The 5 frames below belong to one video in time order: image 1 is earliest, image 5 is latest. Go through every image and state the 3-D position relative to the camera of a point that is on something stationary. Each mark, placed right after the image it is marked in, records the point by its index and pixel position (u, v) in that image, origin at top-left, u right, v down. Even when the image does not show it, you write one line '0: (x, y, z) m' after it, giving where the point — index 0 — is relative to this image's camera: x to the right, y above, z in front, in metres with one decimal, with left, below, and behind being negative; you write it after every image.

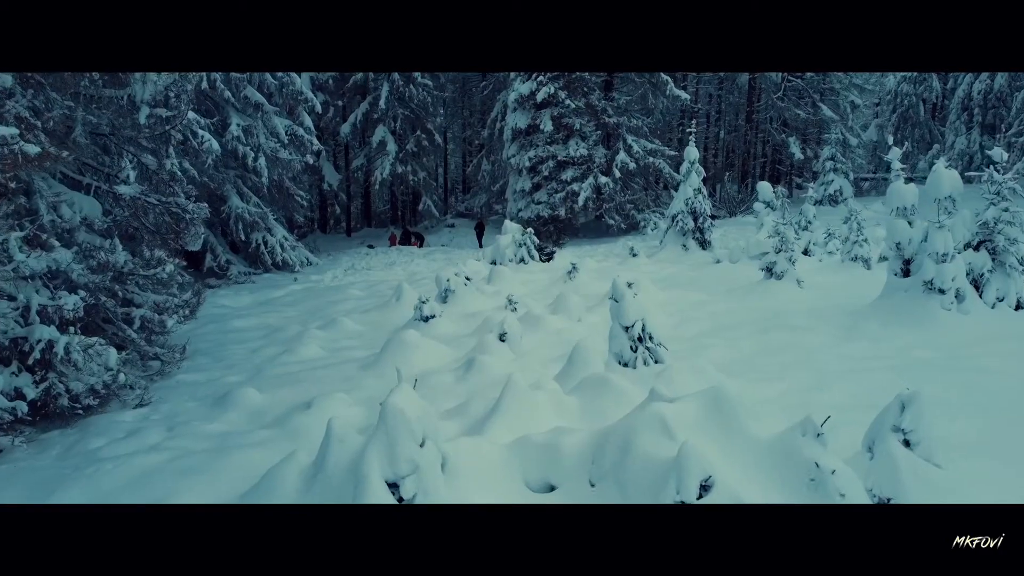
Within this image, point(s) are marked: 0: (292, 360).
0: (-2.1, -0.7, +7.3) m
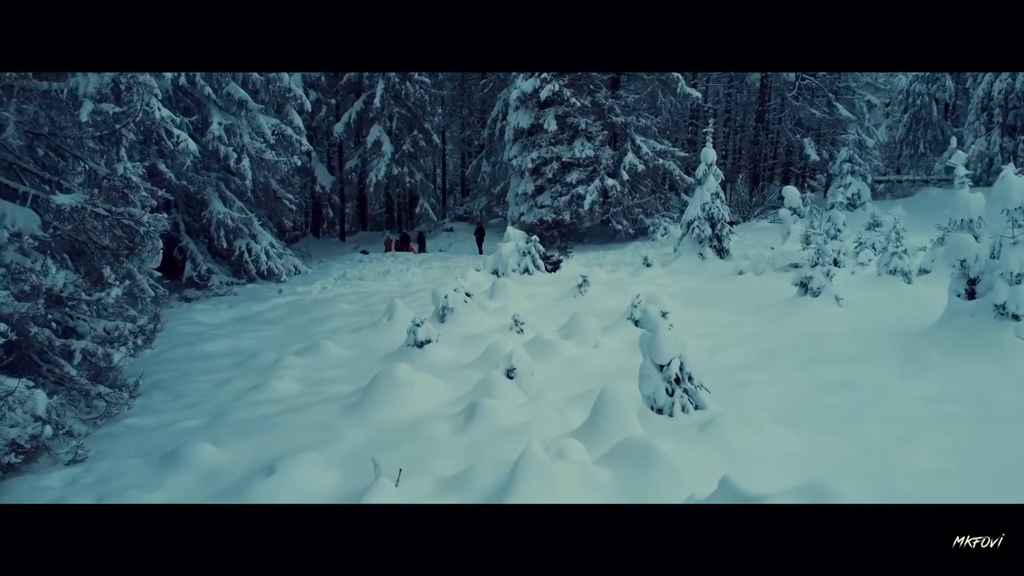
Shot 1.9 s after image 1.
0: (-2.0, -0.9, +6.2) m
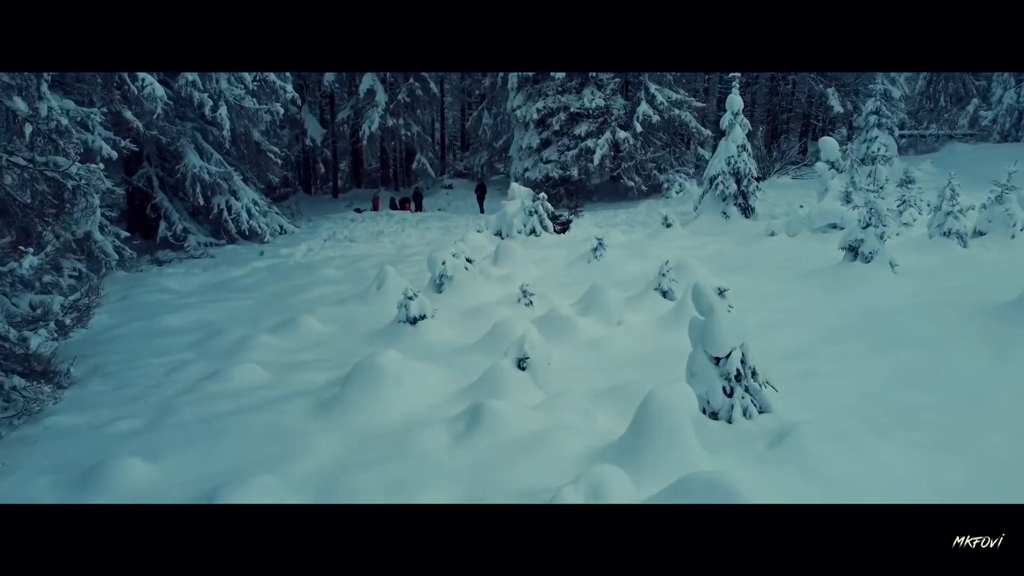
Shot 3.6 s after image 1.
0: (-1.9, -0.7, +5.1) m
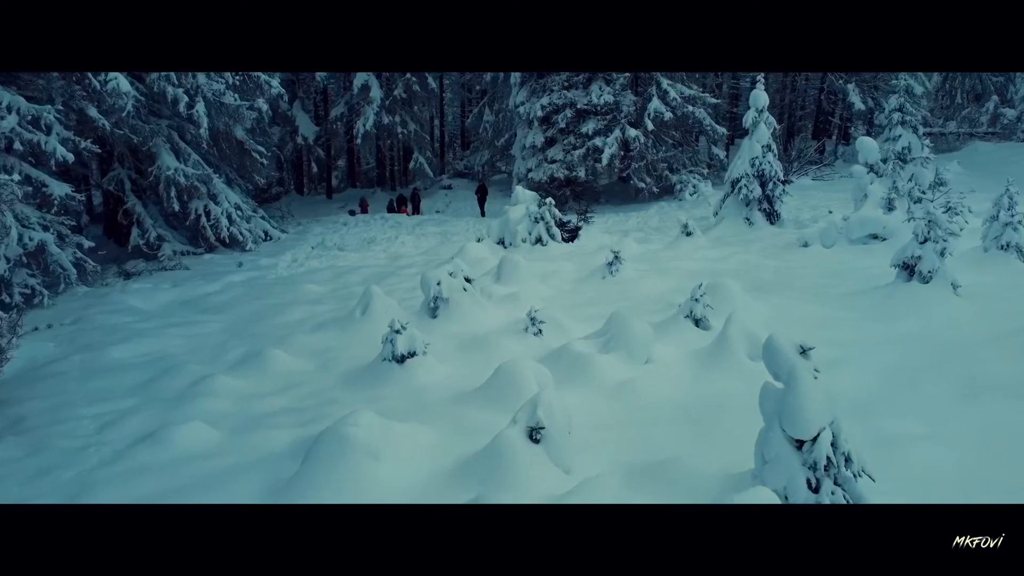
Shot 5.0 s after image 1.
0: (-1.9, -0.9, +4.1) m
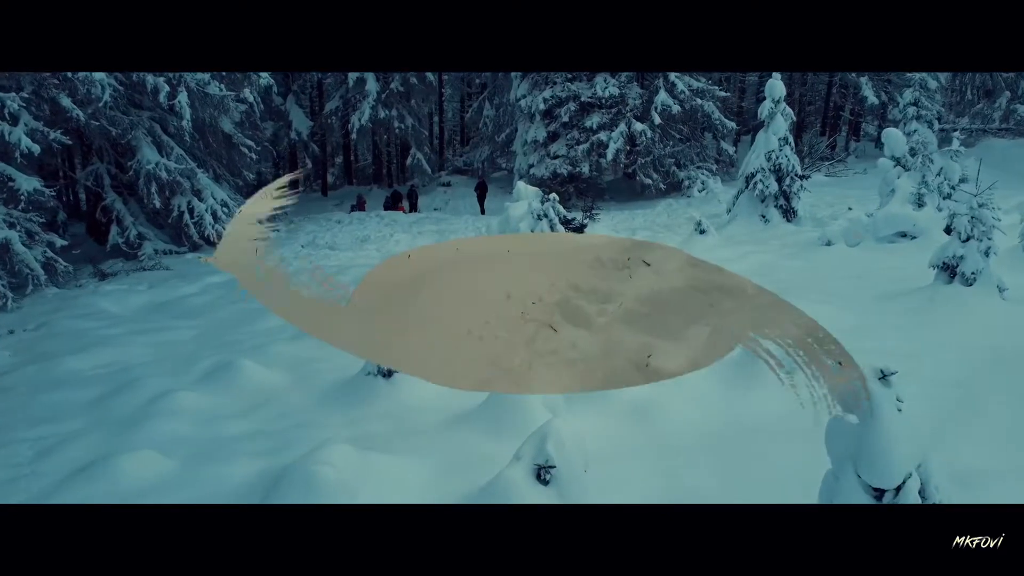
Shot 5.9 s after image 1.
0: (-1.9, -0.9, +3.5) m
